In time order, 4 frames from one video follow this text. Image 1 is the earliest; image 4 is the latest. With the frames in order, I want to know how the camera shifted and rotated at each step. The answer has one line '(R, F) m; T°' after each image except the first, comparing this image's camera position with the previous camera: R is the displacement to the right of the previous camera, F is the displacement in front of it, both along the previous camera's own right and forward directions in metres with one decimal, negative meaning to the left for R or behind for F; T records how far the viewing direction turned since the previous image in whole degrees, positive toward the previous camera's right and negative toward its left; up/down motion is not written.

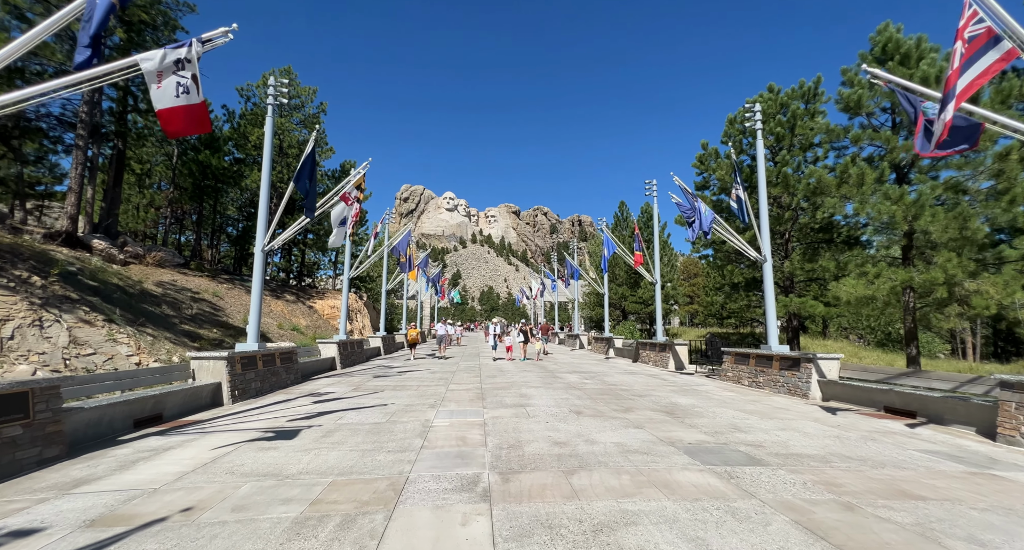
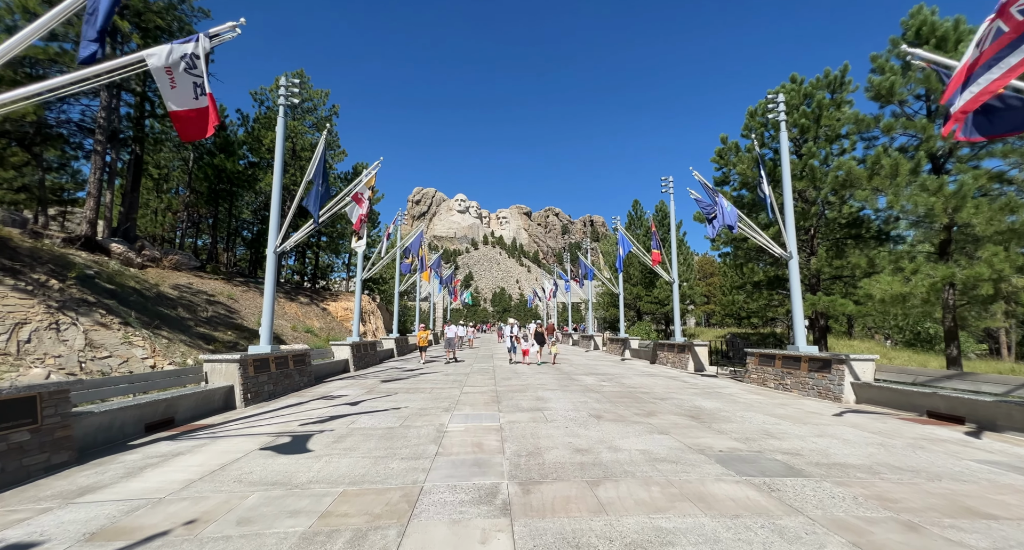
(-0.1, +0.3) m; -2°
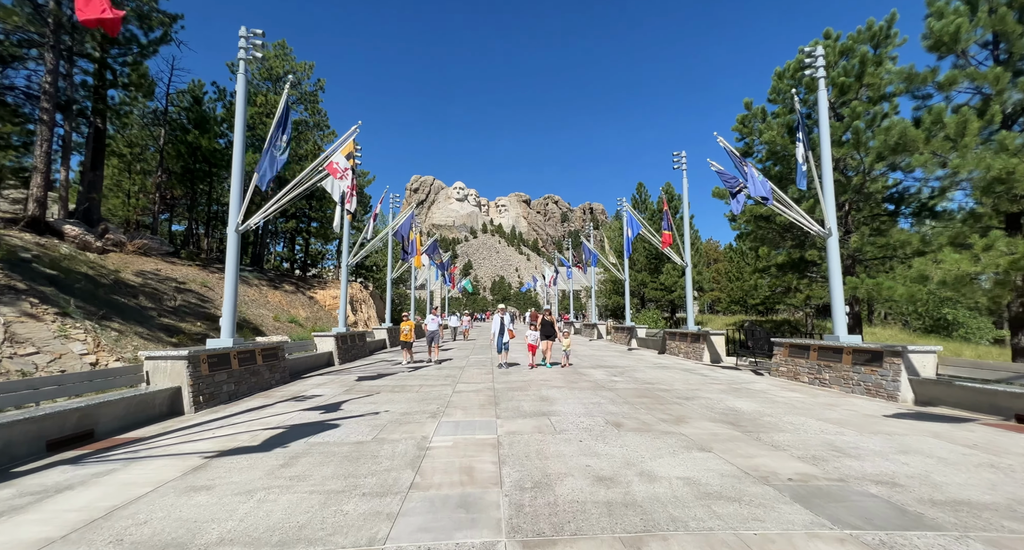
(0.0, +1.7) m; 0°
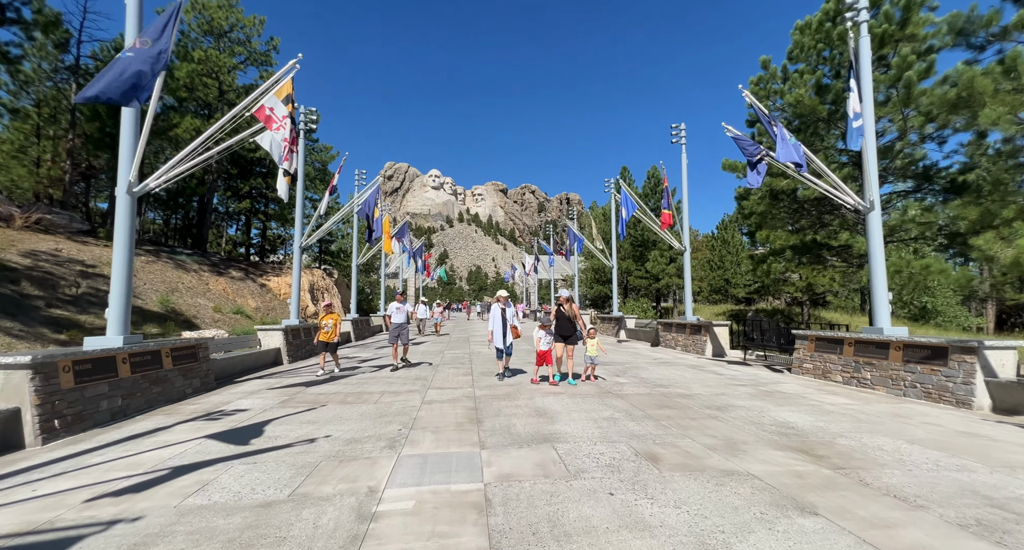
(-0.2, +2.3) m; +3°
